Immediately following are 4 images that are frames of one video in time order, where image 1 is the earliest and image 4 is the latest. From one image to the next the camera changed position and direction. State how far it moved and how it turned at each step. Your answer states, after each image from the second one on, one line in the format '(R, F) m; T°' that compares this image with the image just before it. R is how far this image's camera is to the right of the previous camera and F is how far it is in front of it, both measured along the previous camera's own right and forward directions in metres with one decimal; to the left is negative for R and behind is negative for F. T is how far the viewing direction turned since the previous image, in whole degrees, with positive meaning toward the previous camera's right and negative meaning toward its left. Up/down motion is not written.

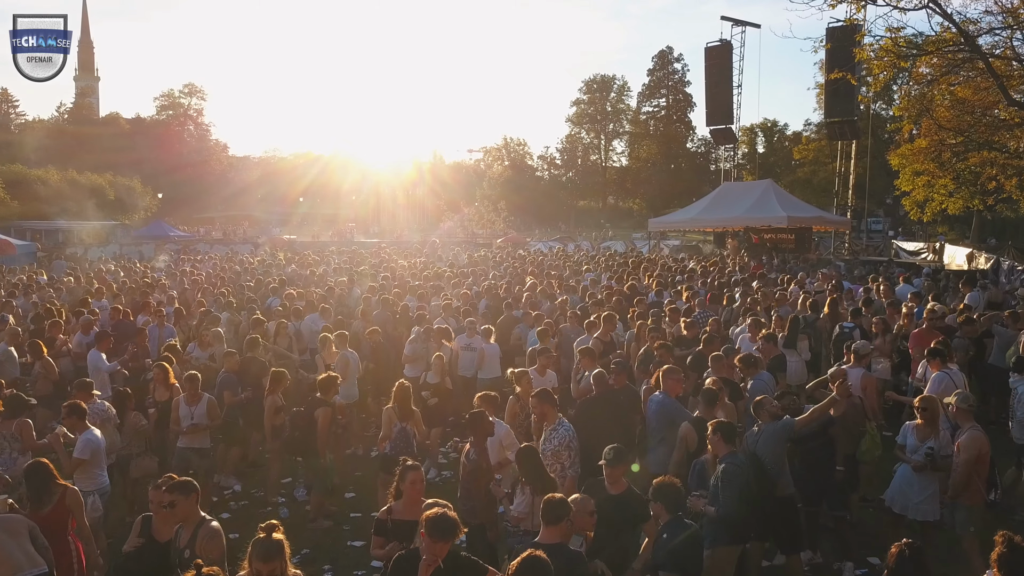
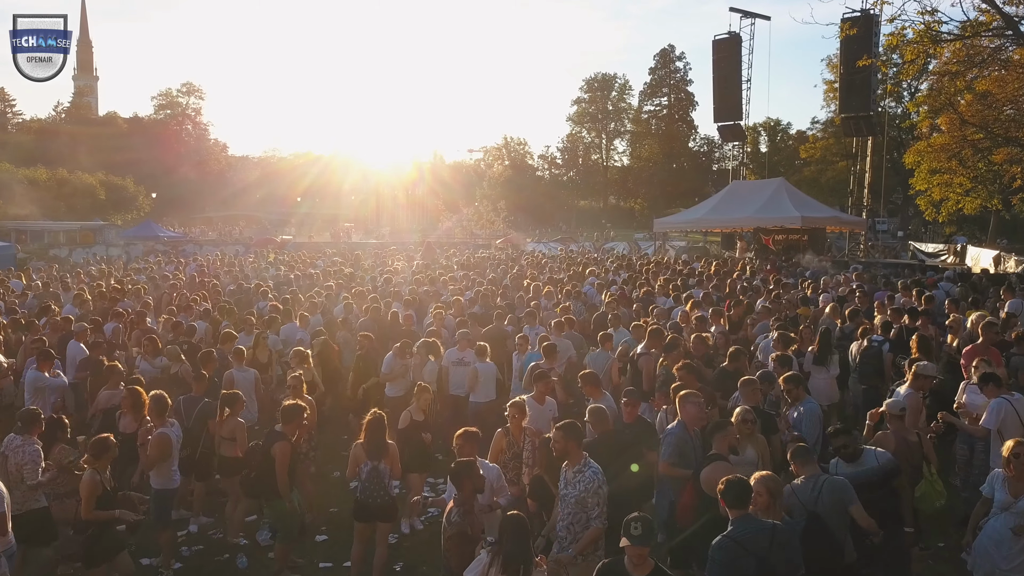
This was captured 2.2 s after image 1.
(0.0, +1.0) m; 0°
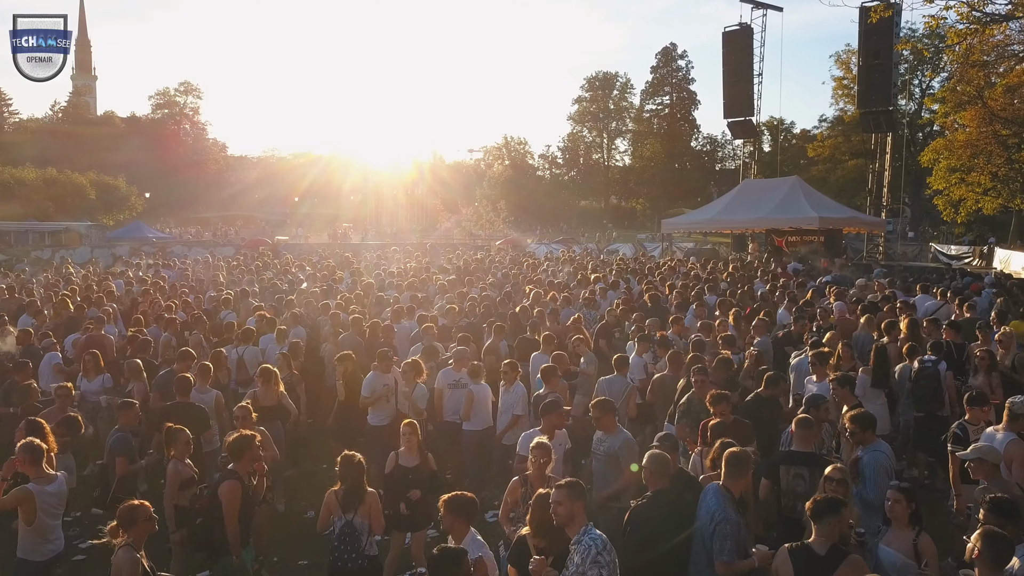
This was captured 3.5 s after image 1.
(0.0, +1.0) m; 0°
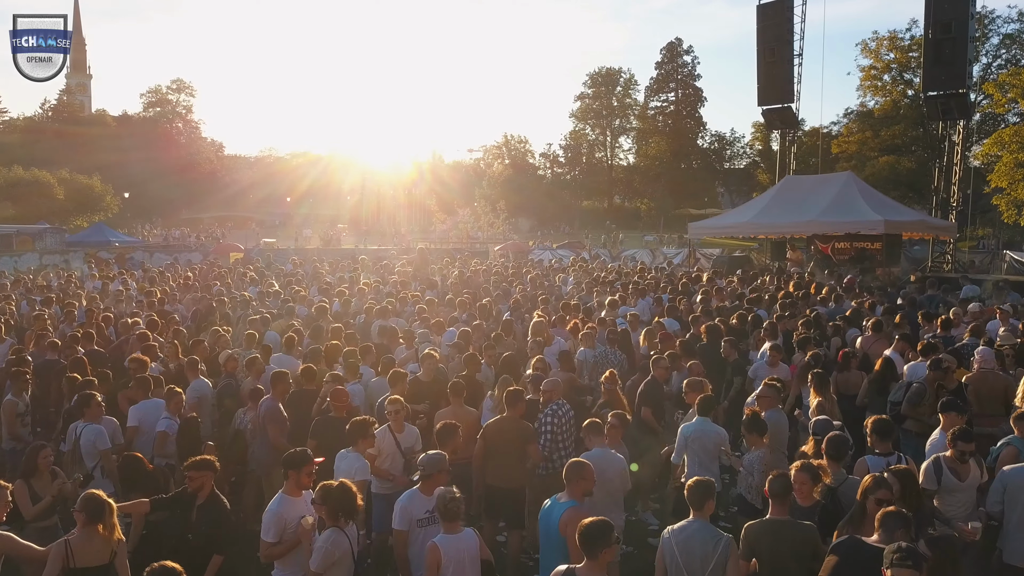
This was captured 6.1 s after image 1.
(0.0, +3.0) m; 0°
